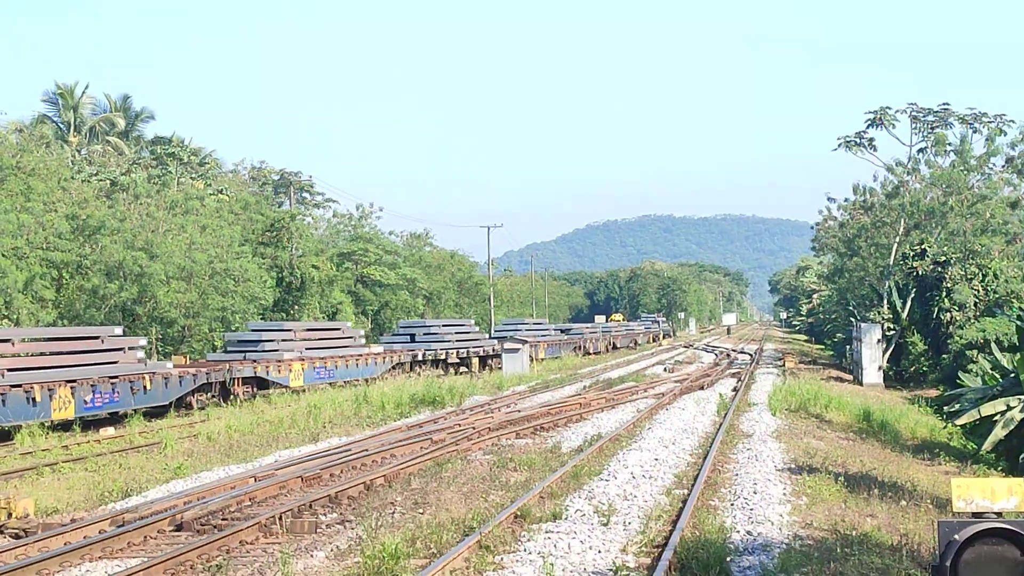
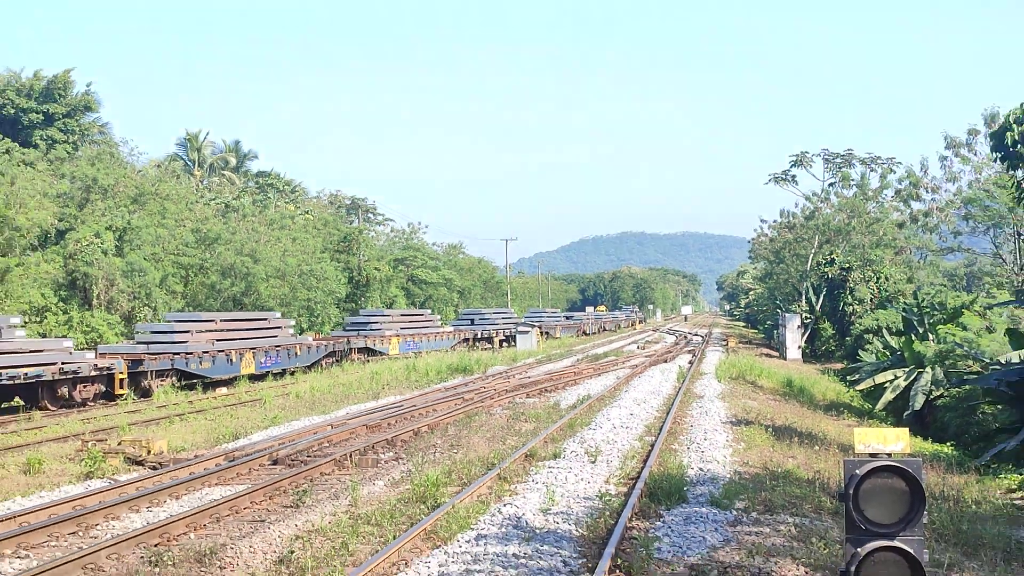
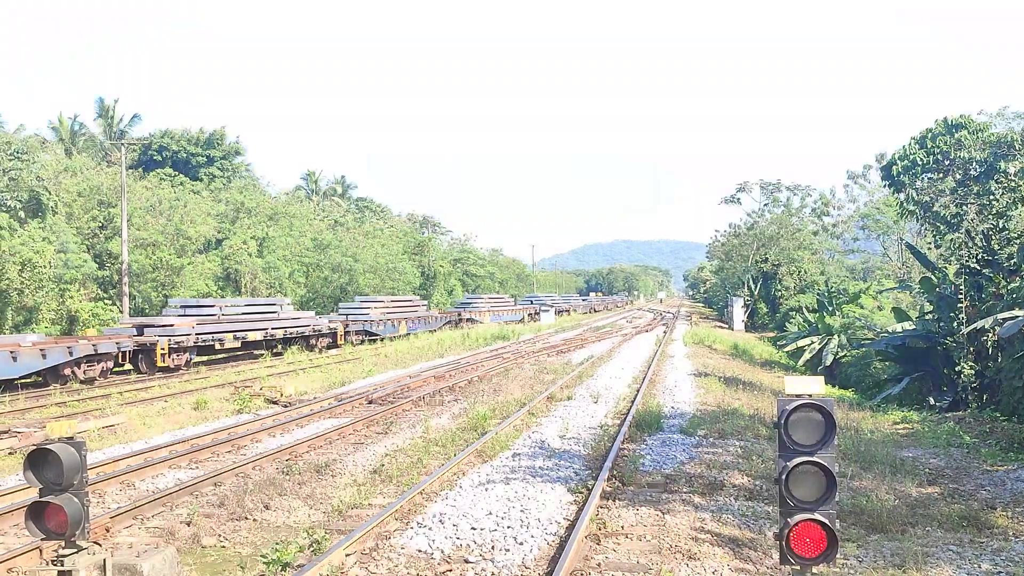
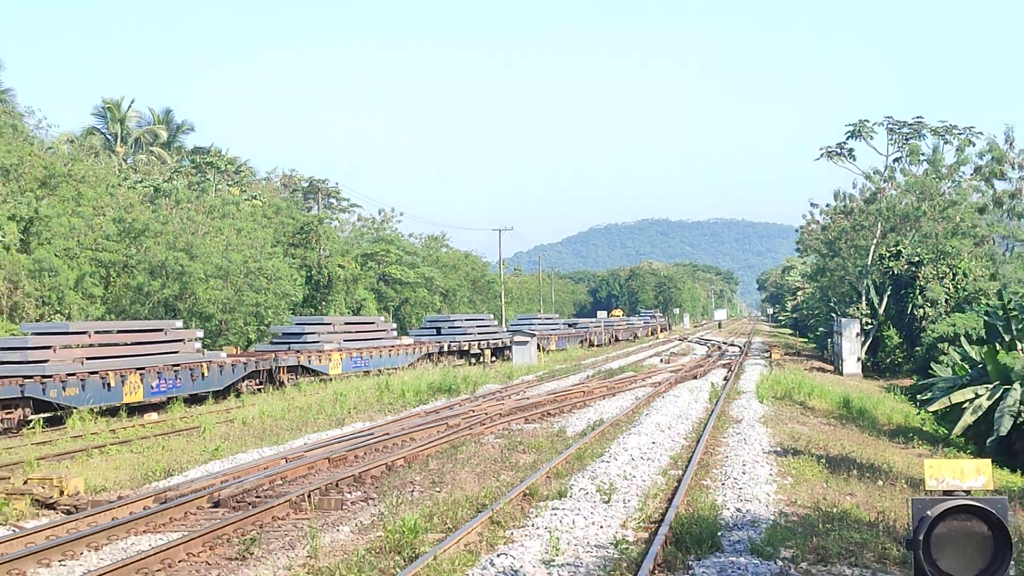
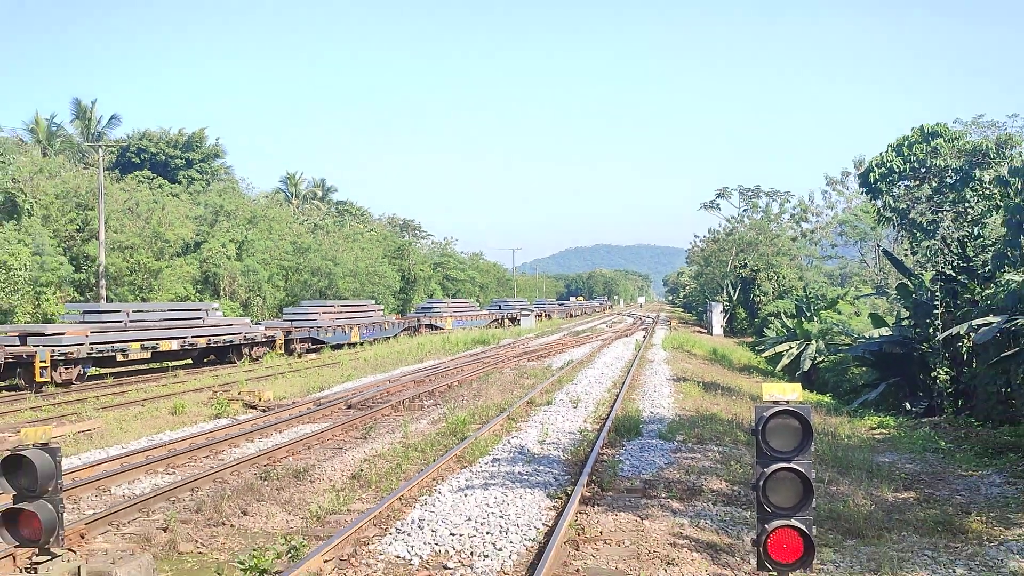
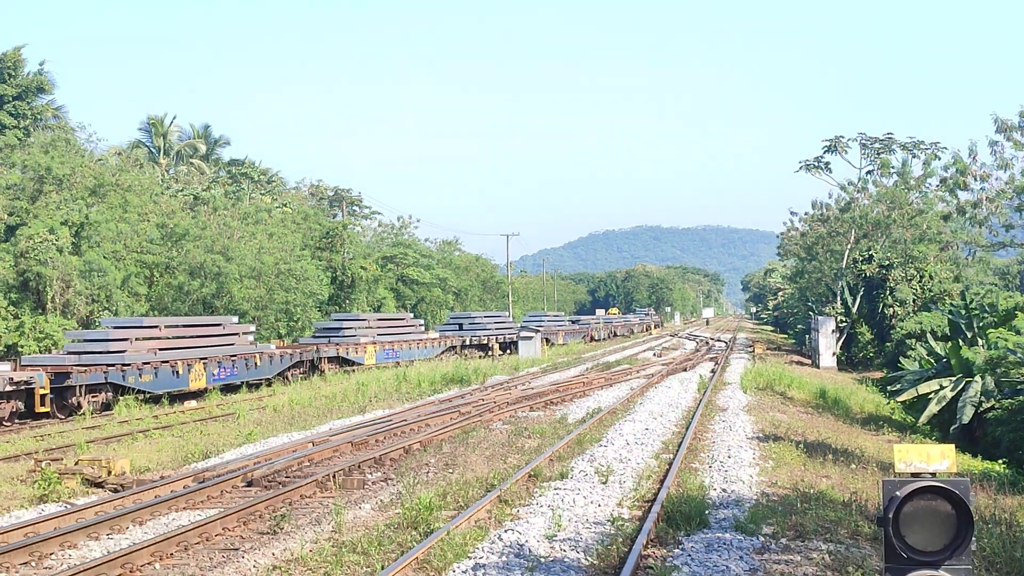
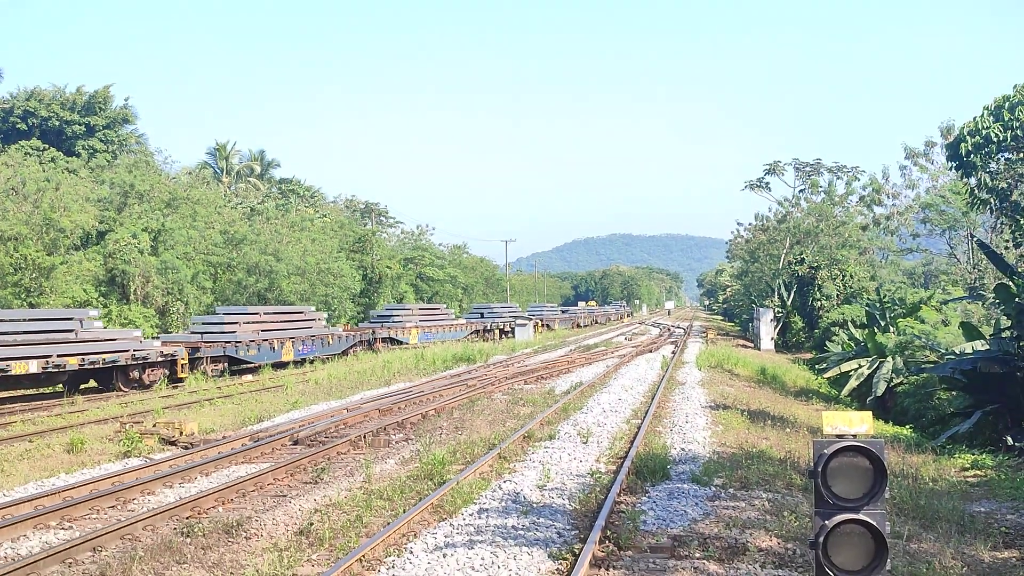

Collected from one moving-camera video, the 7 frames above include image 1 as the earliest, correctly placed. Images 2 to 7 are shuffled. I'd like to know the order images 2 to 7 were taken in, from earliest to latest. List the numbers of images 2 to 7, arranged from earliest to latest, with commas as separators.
4, 6, 2, 7, 5, 3
